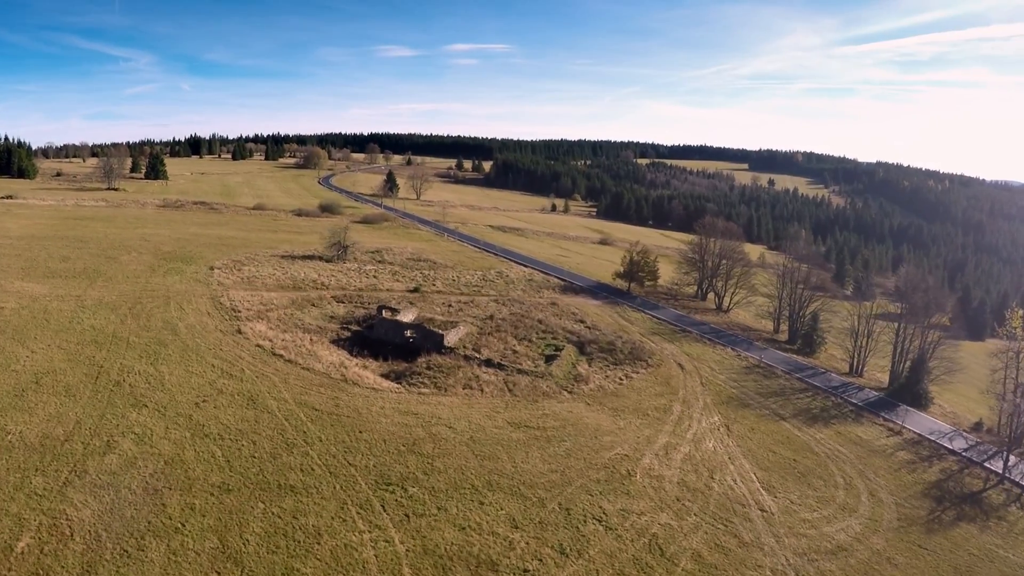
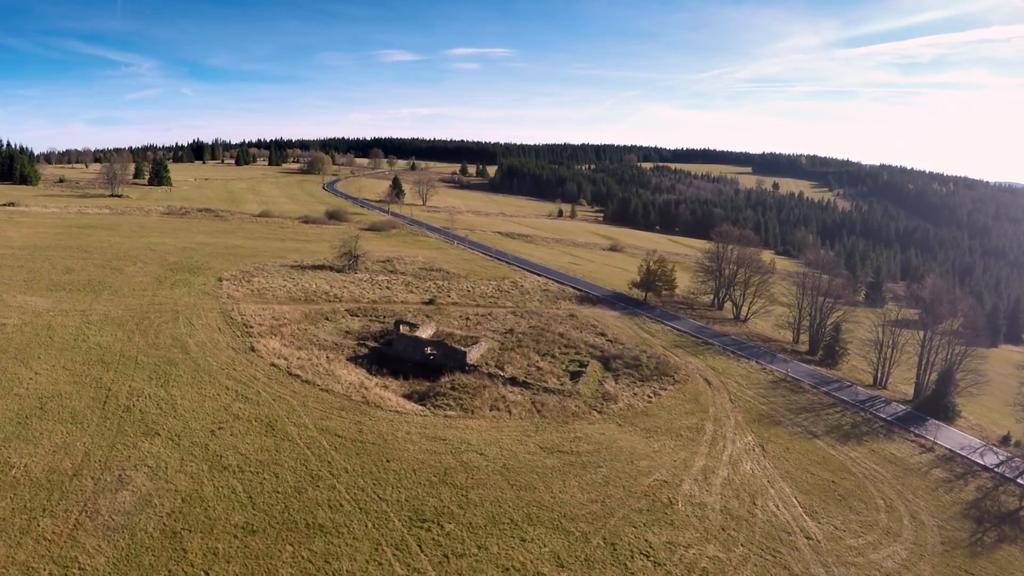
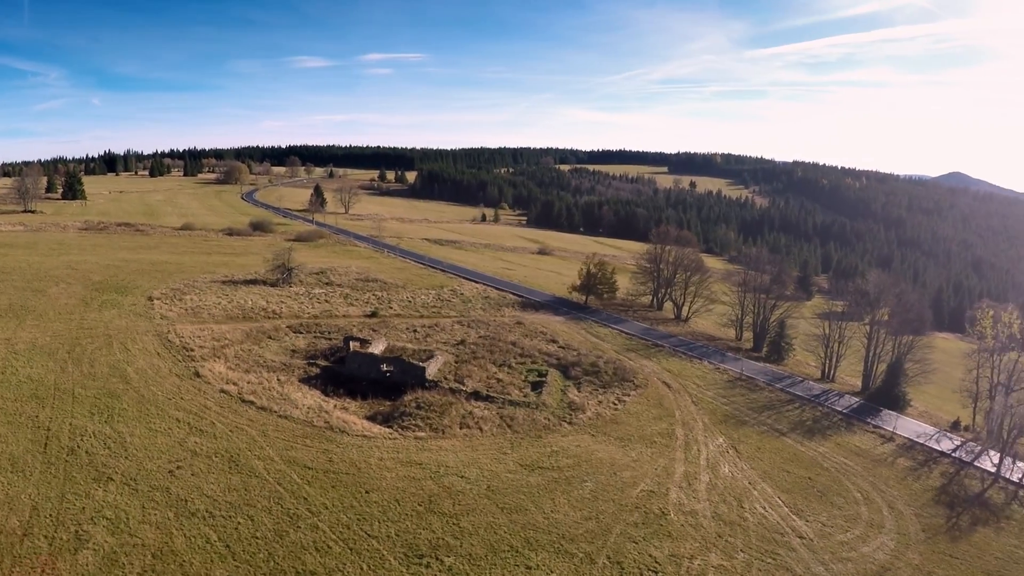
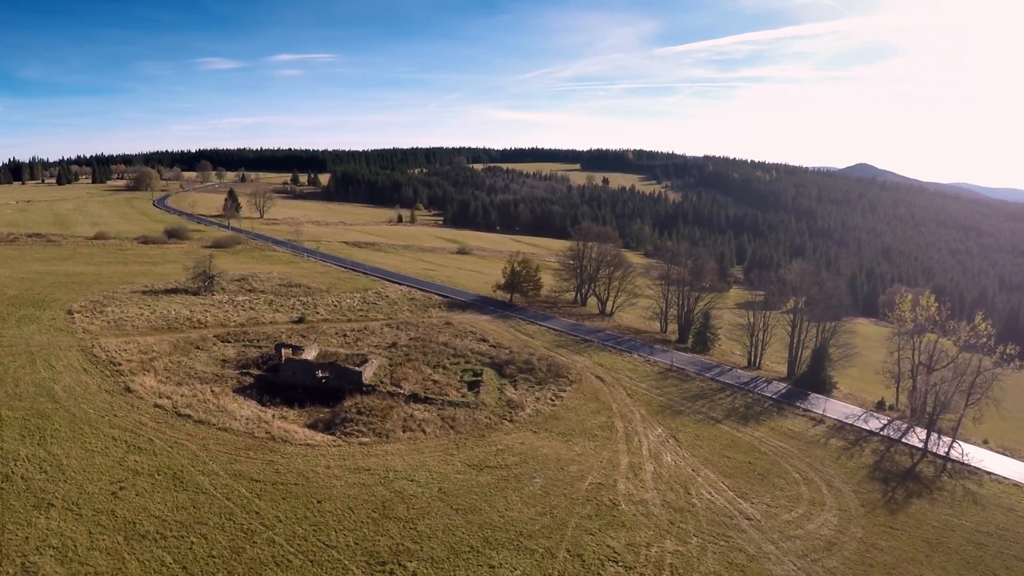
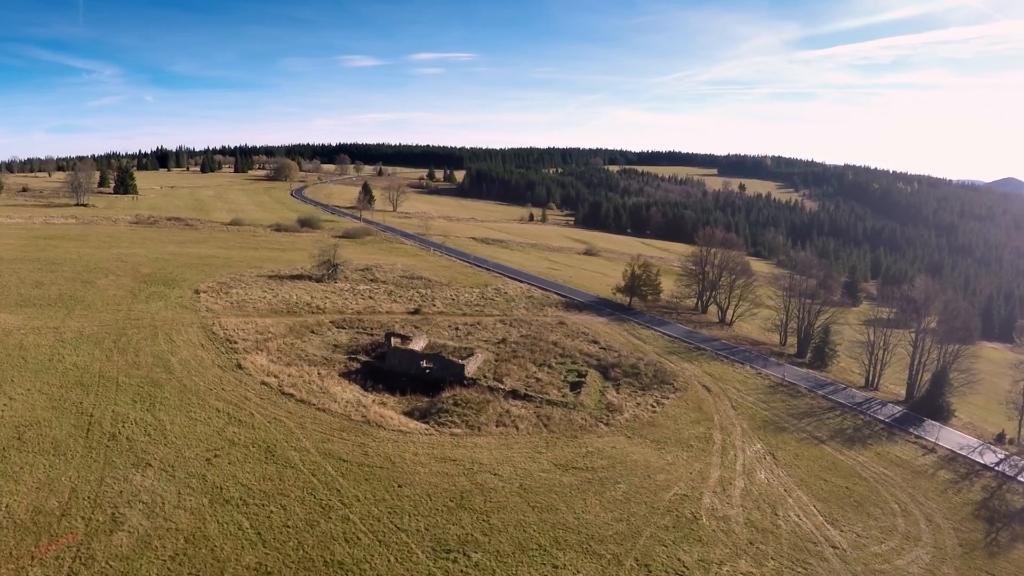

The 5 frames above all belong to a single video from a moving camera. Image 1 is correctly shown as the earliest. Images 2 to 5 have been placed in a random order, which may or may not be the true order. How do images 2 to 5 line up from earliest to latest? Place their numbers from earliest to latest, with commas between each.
2, 5, 3, 4
